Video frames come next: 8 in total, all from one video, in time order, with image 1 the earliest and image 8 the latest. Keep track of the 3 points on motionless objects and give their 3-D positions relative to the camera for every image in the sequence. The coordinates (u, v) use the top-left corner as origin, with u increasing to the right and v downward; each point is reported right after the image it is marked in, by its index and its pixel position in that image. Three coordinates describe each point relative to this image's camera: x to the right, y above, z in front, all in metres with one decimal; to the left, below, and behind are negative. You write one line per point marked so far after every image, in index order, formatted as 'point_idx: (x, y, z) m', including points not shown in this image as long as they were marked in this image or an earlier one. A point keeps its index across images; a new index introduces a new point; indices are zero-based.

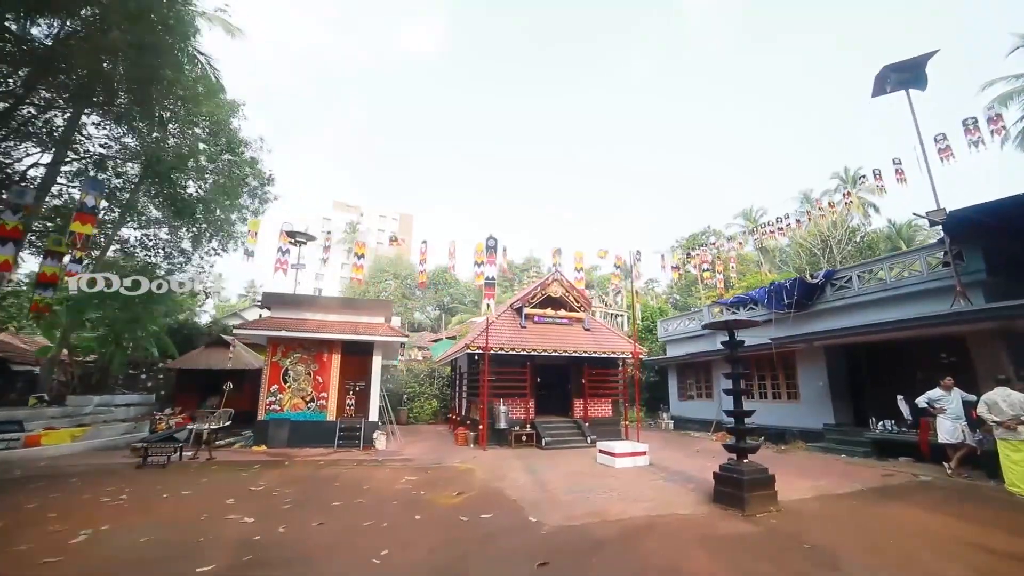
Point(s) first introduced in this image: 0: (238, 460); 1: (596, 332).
0: (-6.2, -3.9, +9.9) m
1: (+2.6, -1.4, +14.2) m
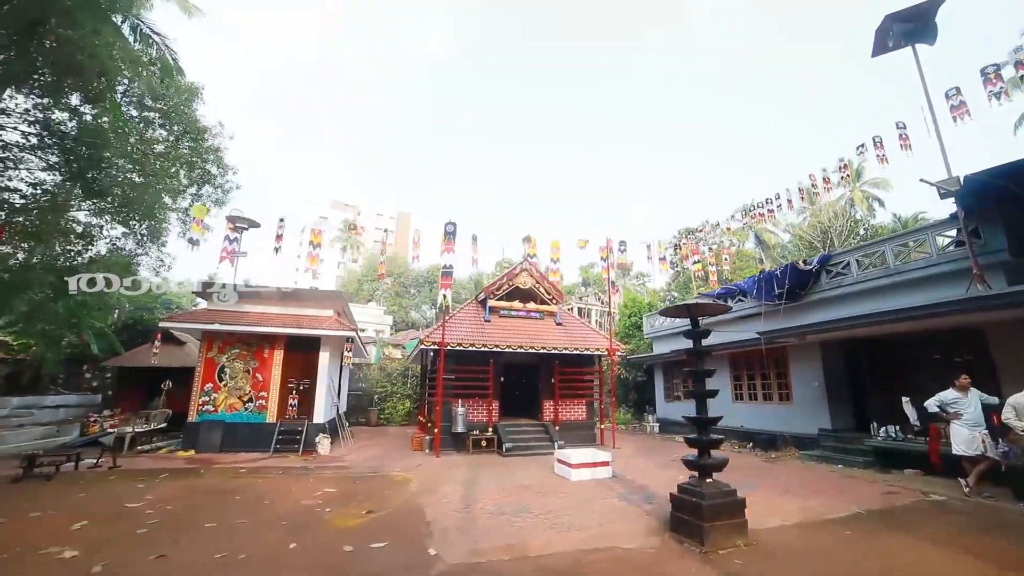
0: (-7.2, -3.6, +8.8) m
1: (+1.6, -1.2, +13.0) m
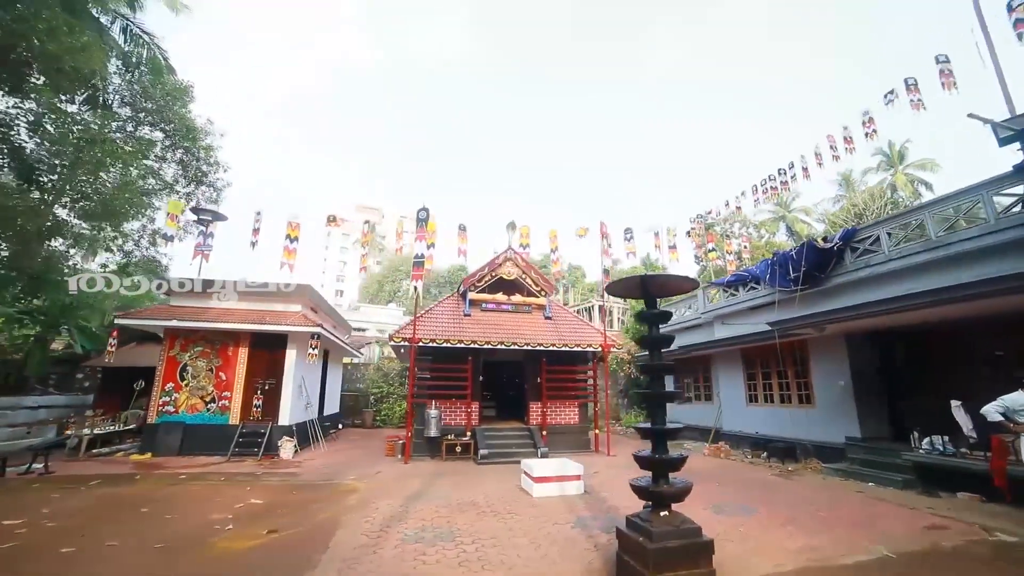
0: (-7.8, -3.5, +8.1) m
1: (+1.3, -0.9, +11.7) m
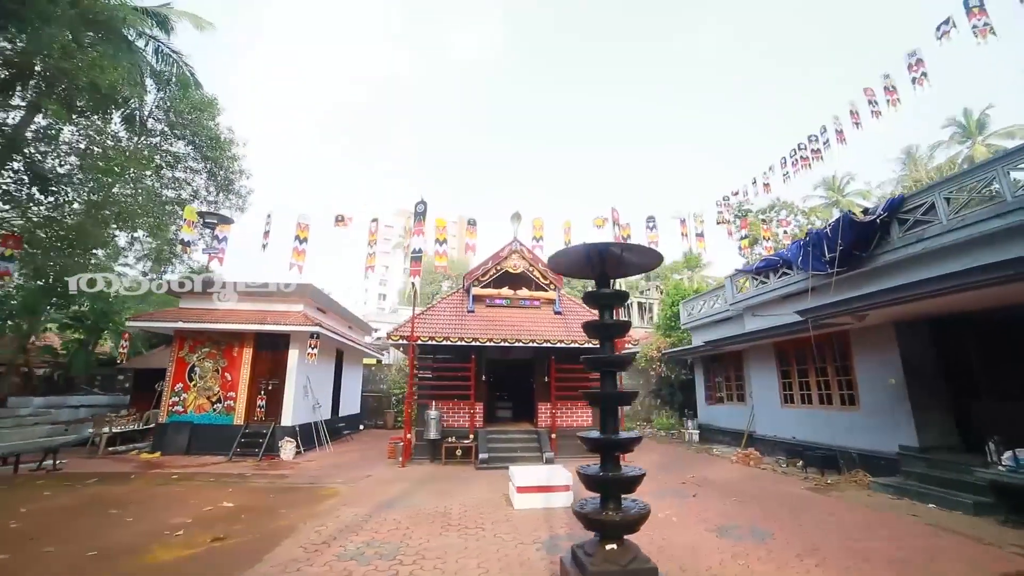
0: (-7.9, -3.5, +8.3) m
1: (+1.4, -0.7, +10.9) m
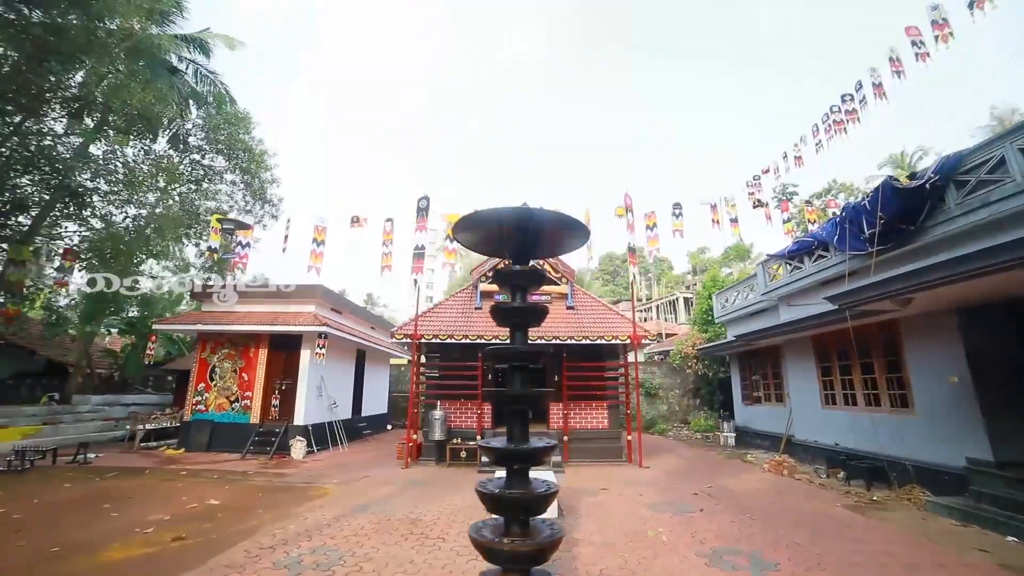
0: (-7.9, -3.6, +8.7) m
1: (+1.7, -0.5, +10.3) m
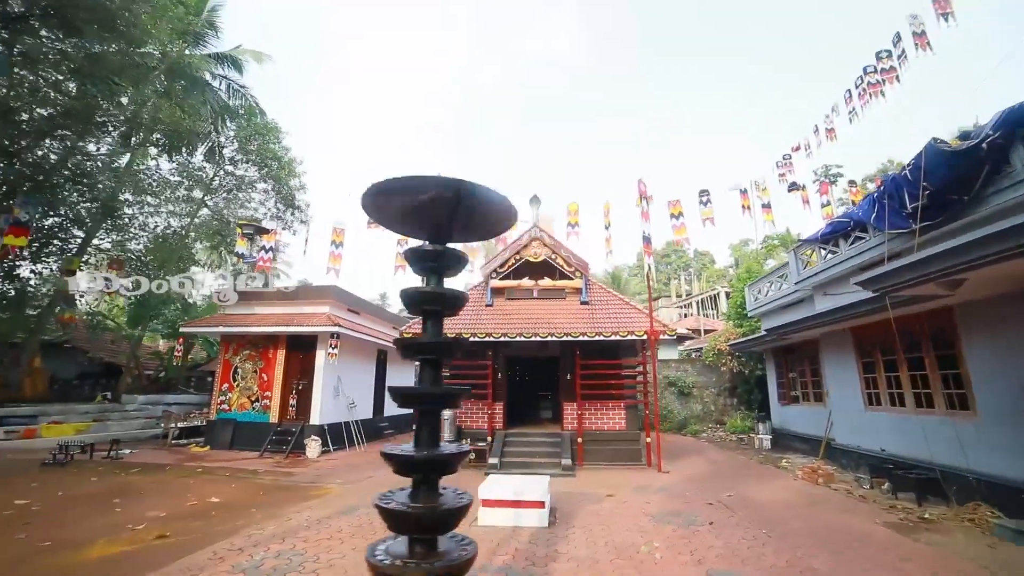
0: (-7.6, -3.6, +9.1) m
1: (+1.9, -0.4, +9.7) m
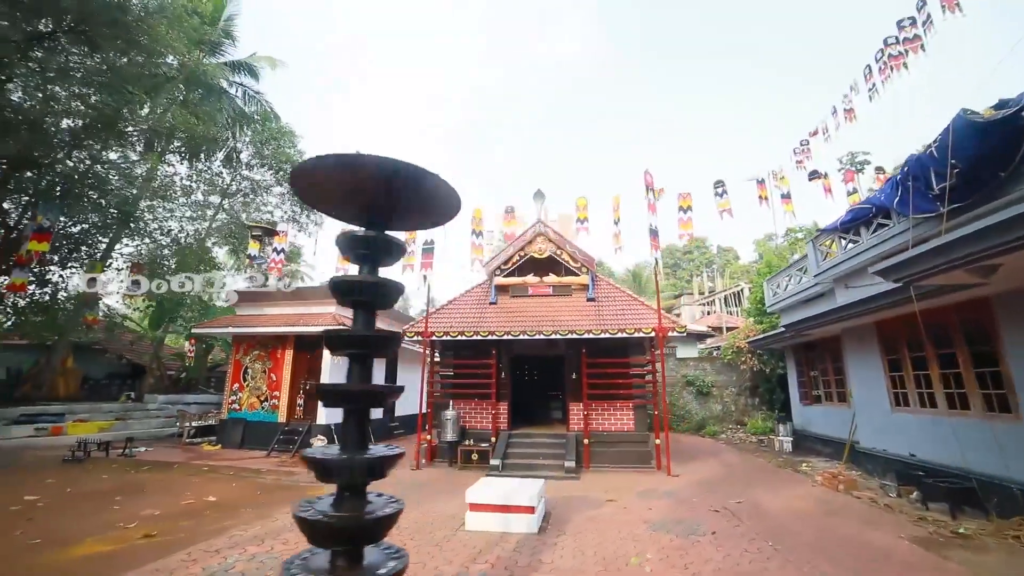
0: (-7.5, -3.7, +9.2) m
1: (+2.0, -0.3, +9.4) m
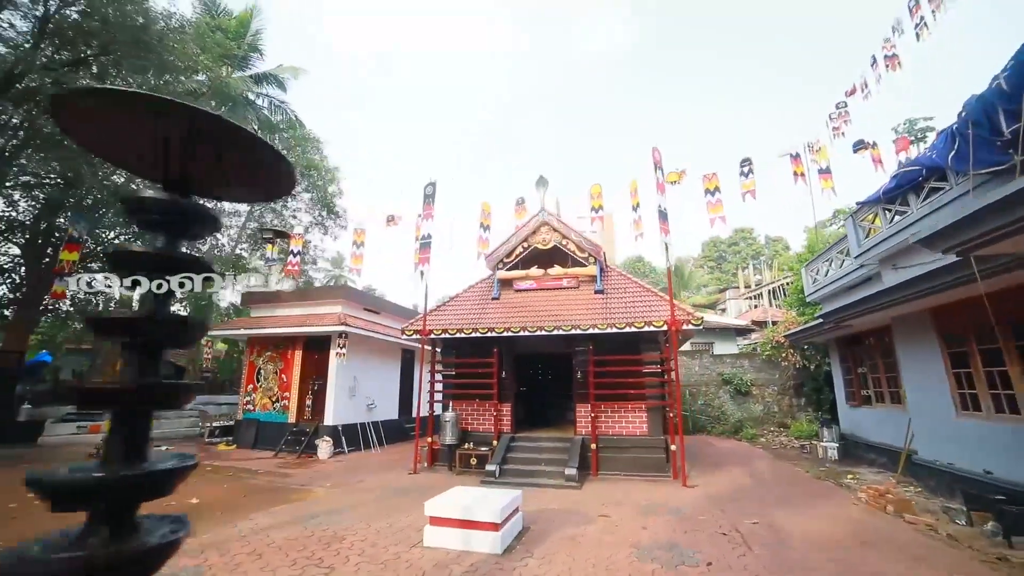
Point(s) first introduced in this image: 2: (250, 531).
0: (-7.4, -3.7, +9.4) m
1: (+2.0, -0.1, +8.6) m
2: (-2.8, -2.7, +4.8) m
